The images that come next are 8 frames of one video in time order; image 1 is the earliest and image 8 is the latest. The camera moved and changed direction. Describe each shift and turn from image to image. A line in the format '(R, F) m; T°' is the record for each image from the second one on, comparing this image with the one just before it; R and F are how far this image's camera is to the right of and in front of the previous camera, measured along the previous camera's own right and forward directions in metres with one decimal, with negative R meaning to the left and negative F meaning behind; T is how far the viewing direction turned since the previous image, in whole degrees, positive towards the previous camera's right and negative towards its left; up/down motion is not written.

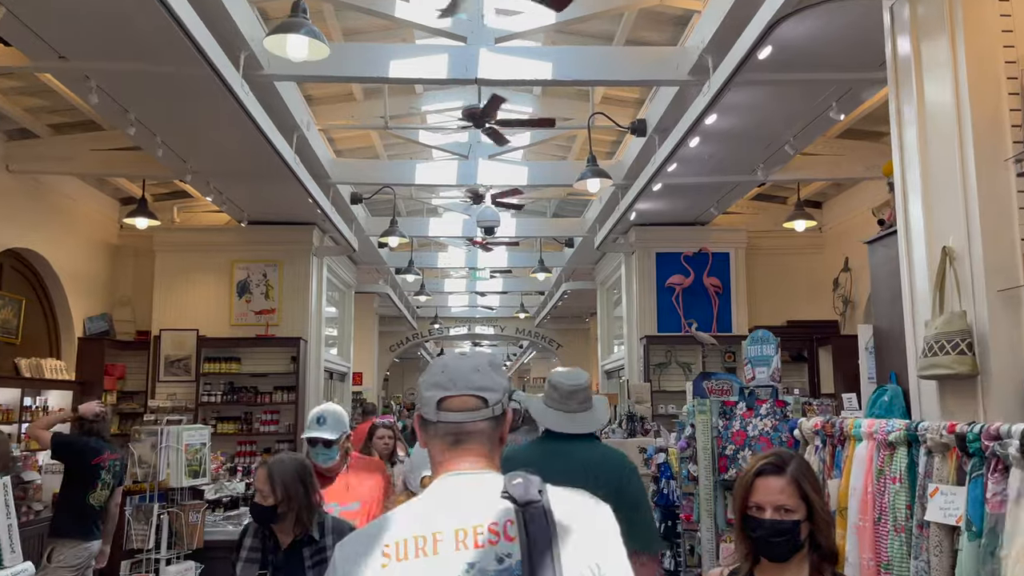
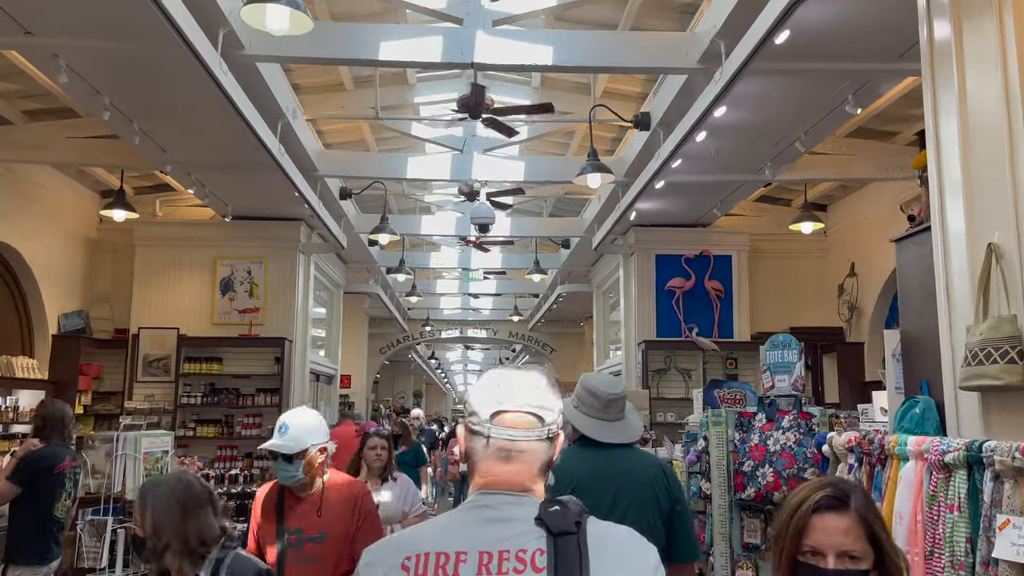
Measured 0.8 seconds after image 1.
(0.0, +0.4) m; +1°
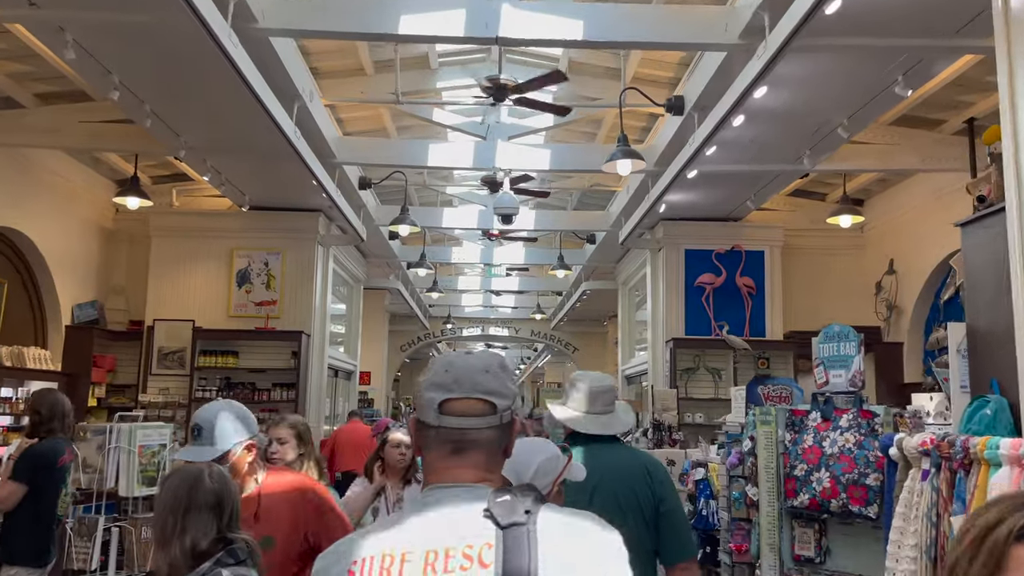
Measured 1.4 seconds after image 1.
(0.0, +0.4) m; -2°
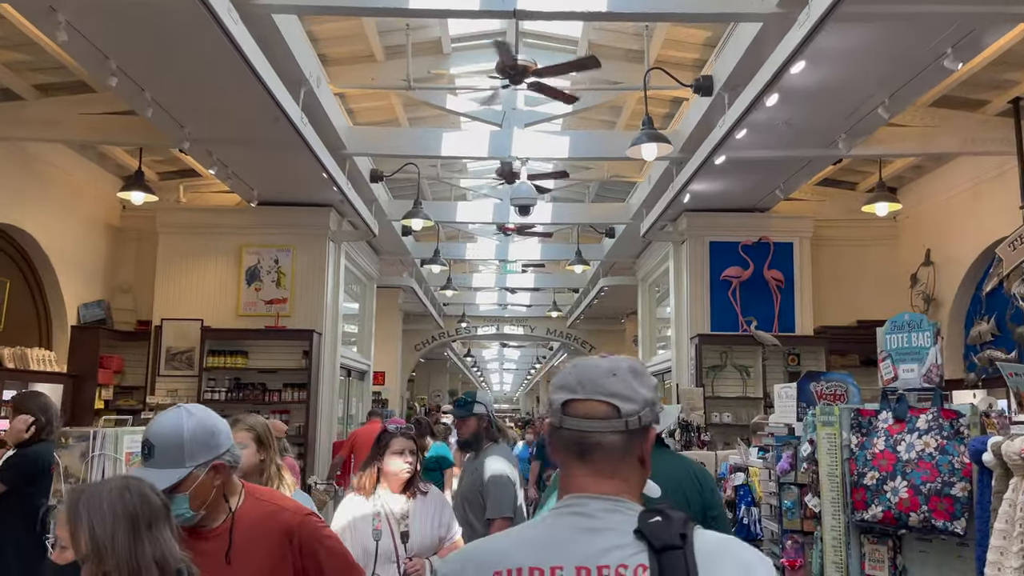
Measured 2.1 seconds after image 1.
(-0.1, +0.4) m; -1°
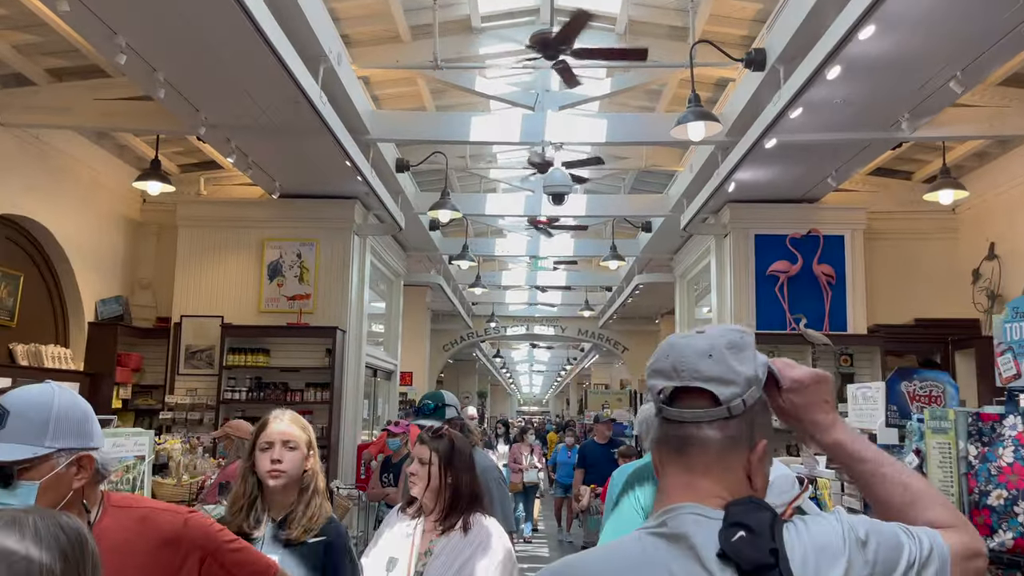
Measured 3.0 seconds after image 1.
(0.0, +0.5) m; -2°
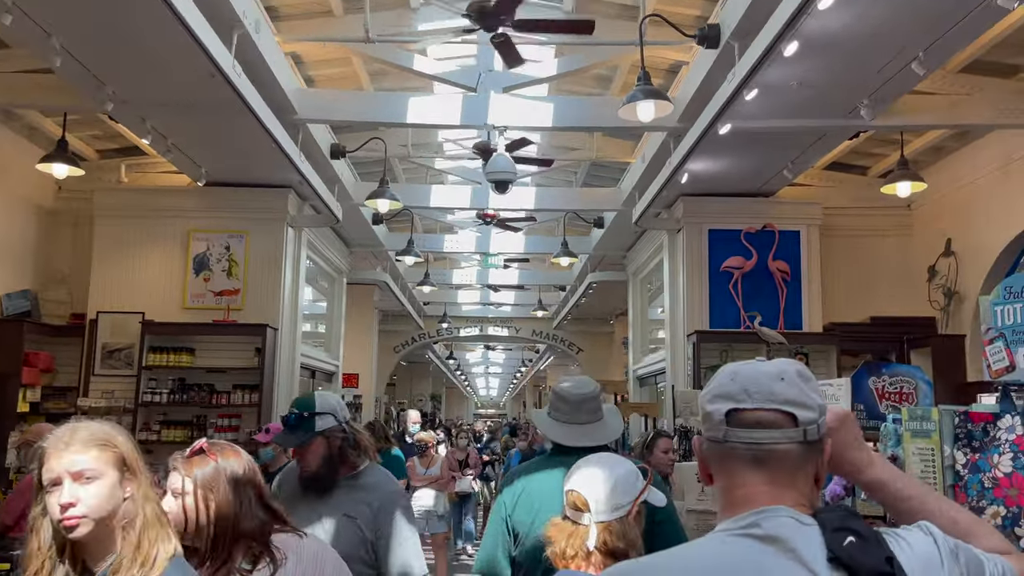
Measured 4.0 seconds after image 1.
(+0.2, +0.5) m; +3°
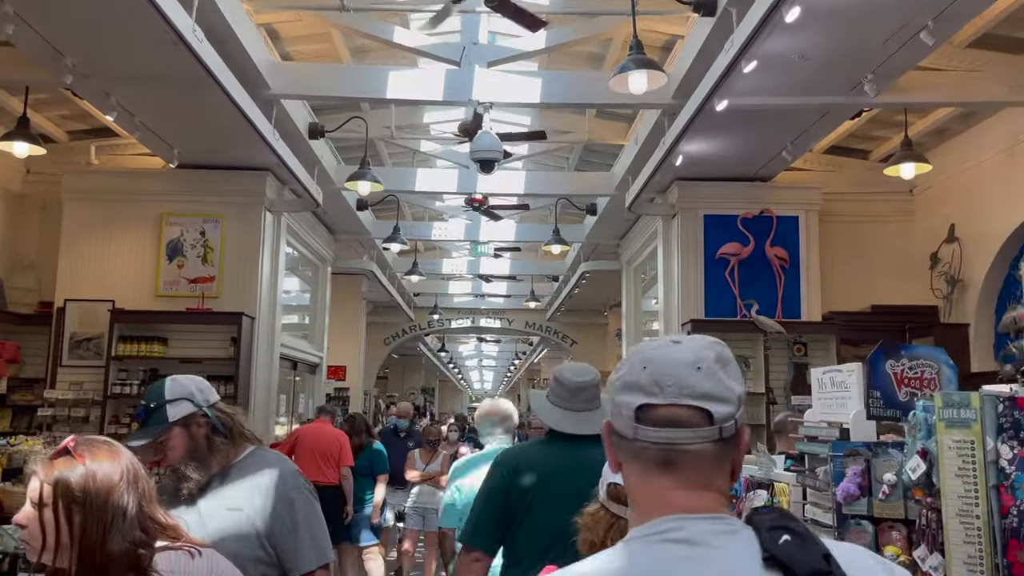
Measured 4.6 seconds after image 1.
(+0.1, +0.4) m; 0°
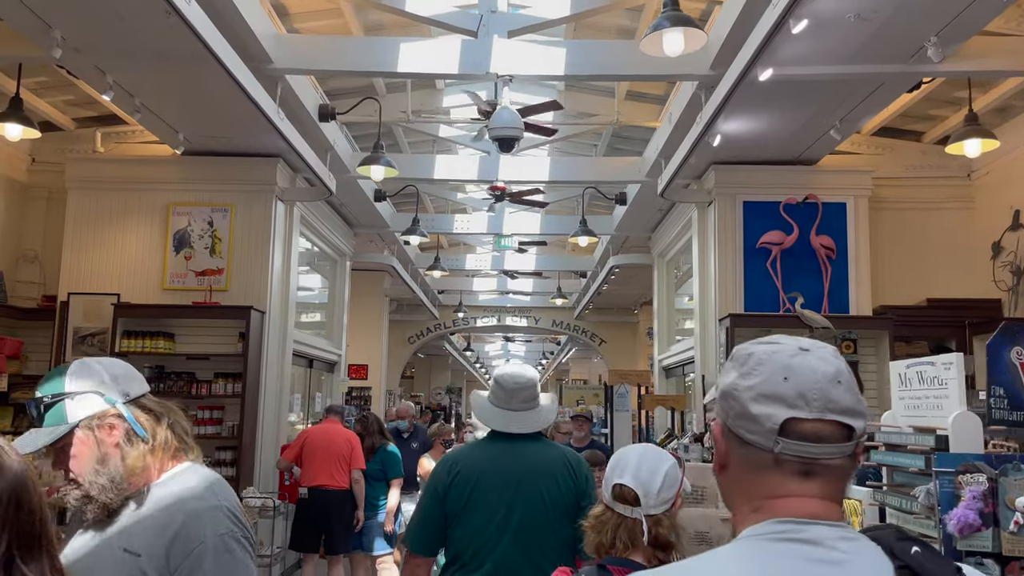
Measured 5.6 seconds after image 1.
(+0.1, +0.6) m; -2°
